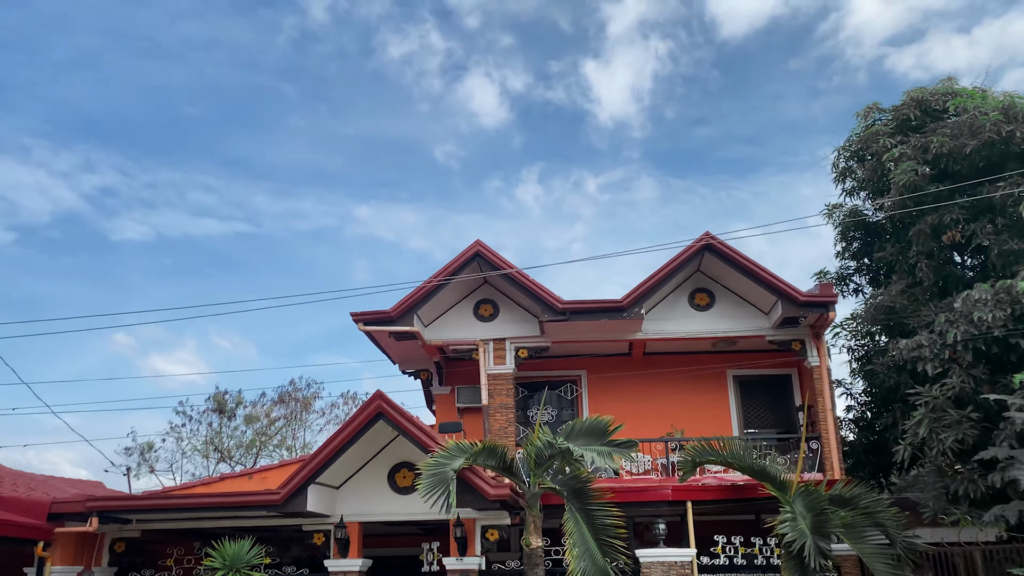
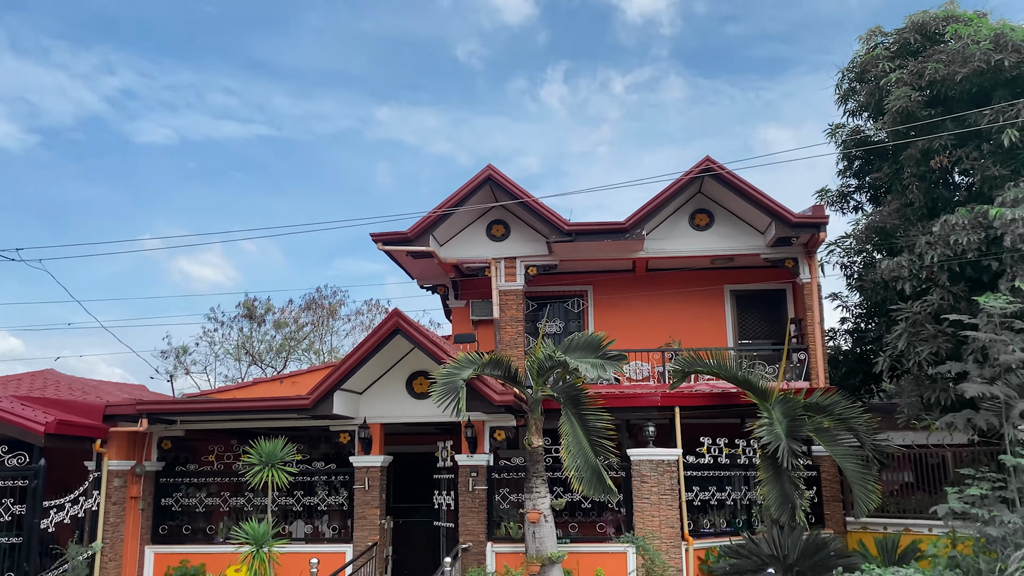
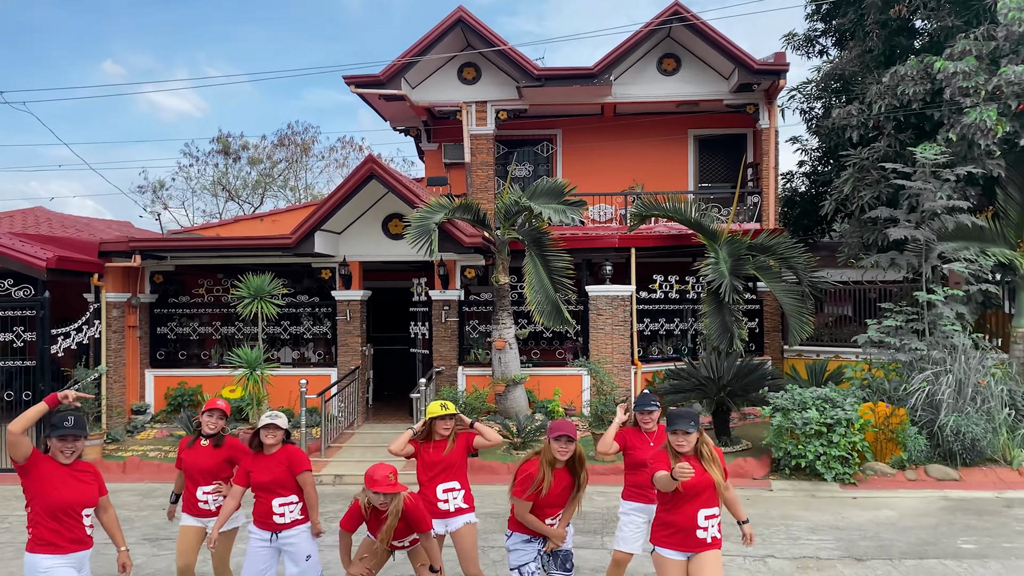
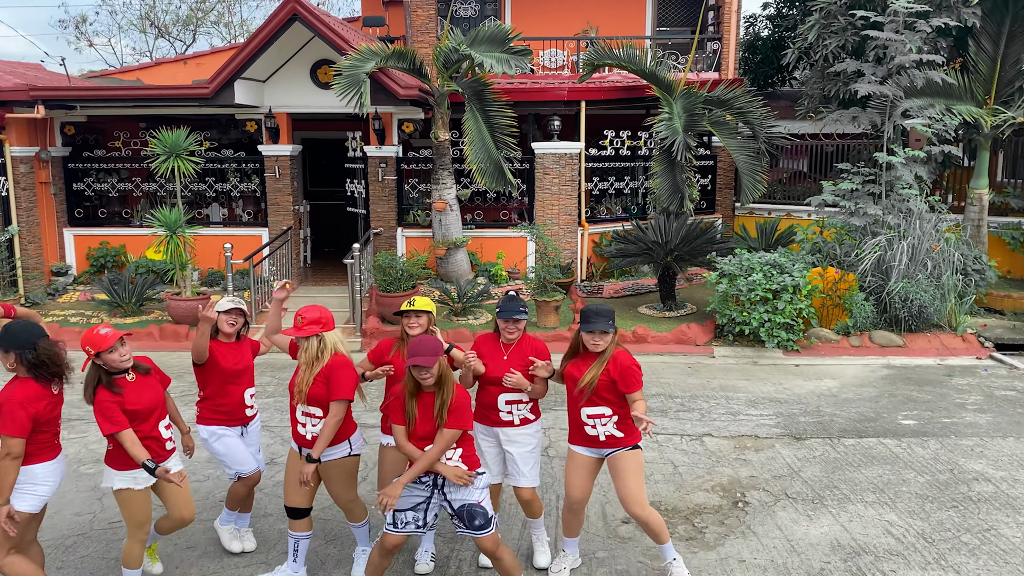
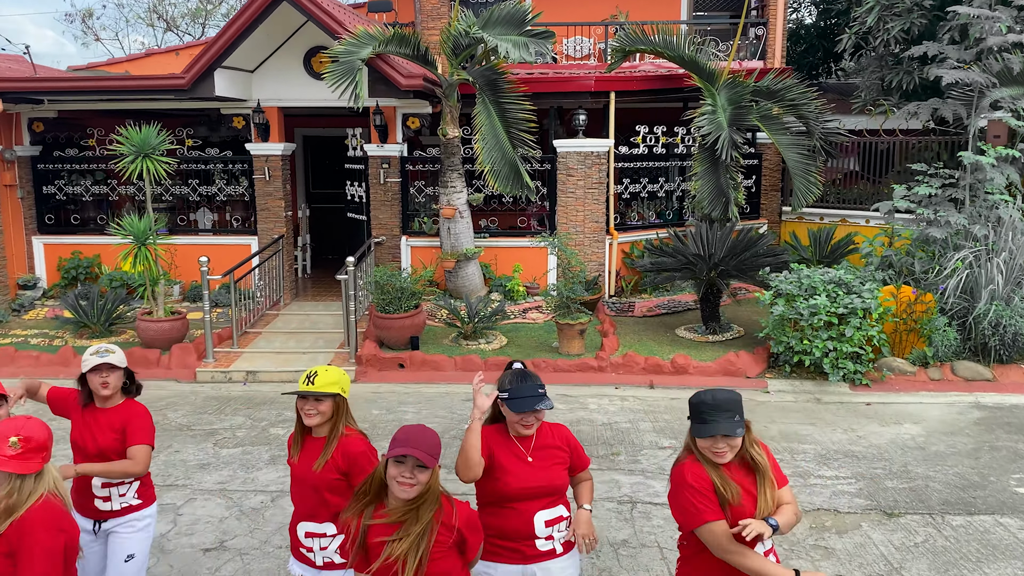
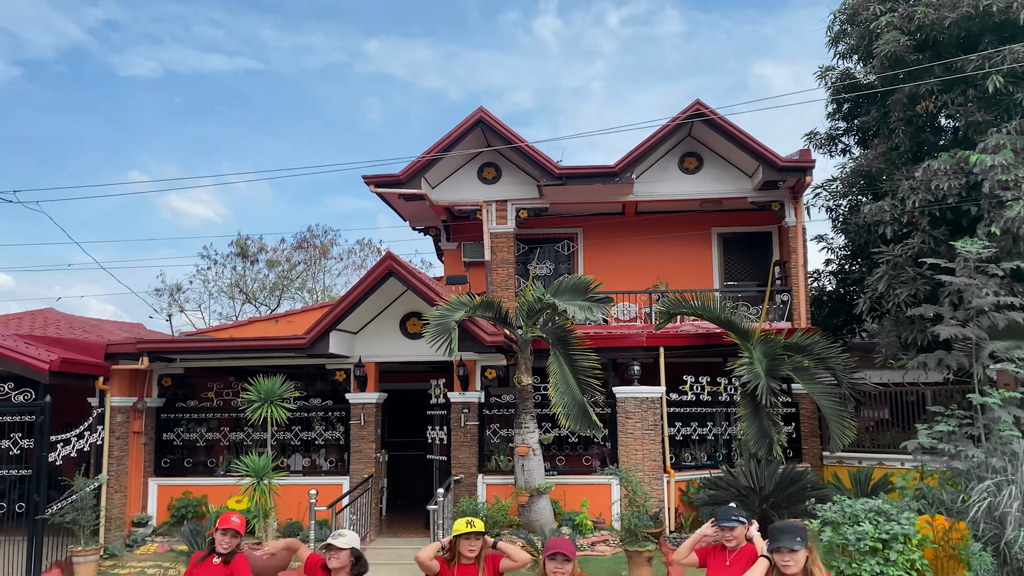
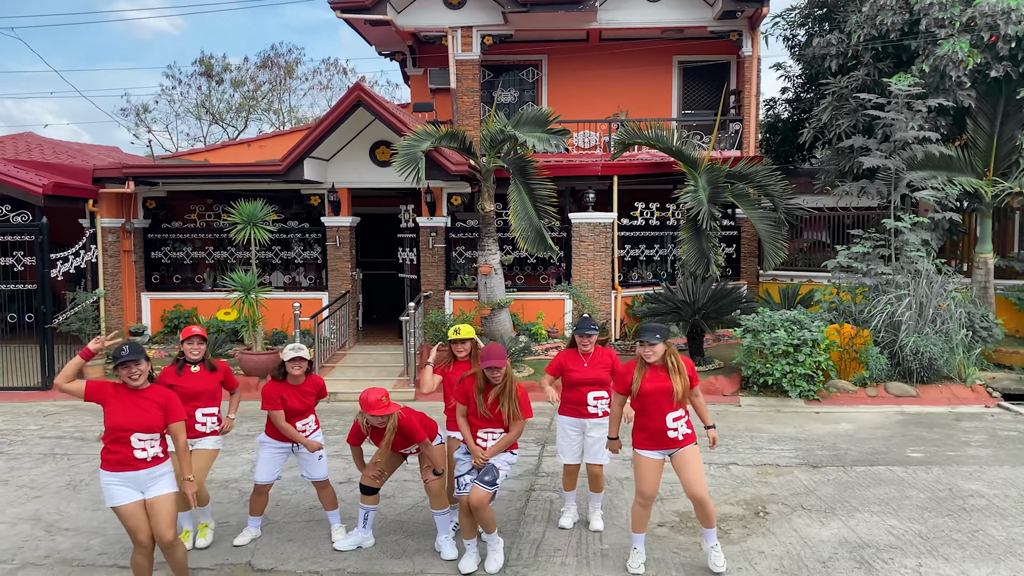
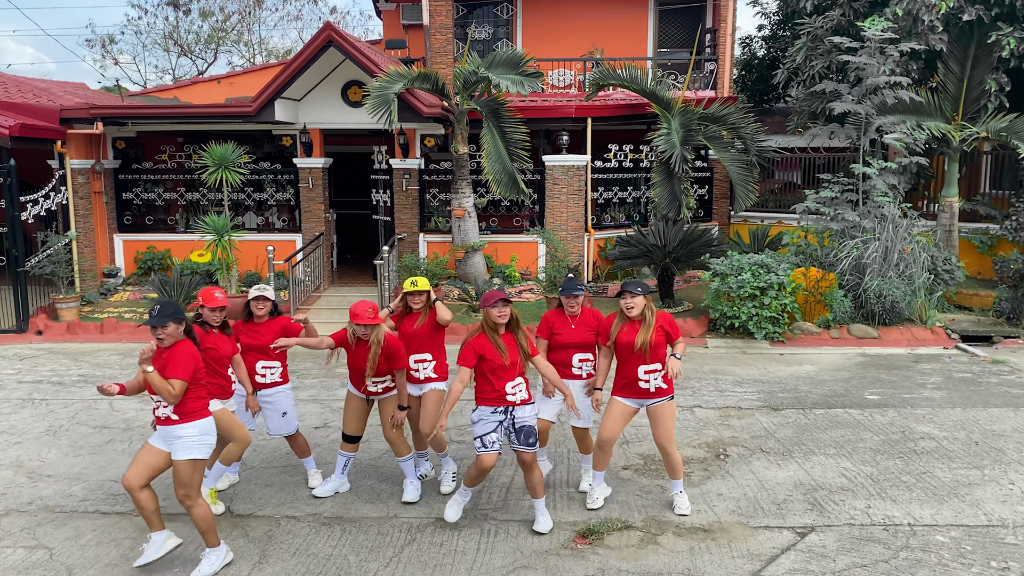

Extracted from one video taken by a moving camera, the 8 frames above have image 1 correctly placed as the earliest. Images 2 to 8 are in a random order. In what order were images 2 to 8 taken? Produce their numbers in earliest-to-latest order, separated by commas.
2, 6, 3, 7, 8, 4, 5
